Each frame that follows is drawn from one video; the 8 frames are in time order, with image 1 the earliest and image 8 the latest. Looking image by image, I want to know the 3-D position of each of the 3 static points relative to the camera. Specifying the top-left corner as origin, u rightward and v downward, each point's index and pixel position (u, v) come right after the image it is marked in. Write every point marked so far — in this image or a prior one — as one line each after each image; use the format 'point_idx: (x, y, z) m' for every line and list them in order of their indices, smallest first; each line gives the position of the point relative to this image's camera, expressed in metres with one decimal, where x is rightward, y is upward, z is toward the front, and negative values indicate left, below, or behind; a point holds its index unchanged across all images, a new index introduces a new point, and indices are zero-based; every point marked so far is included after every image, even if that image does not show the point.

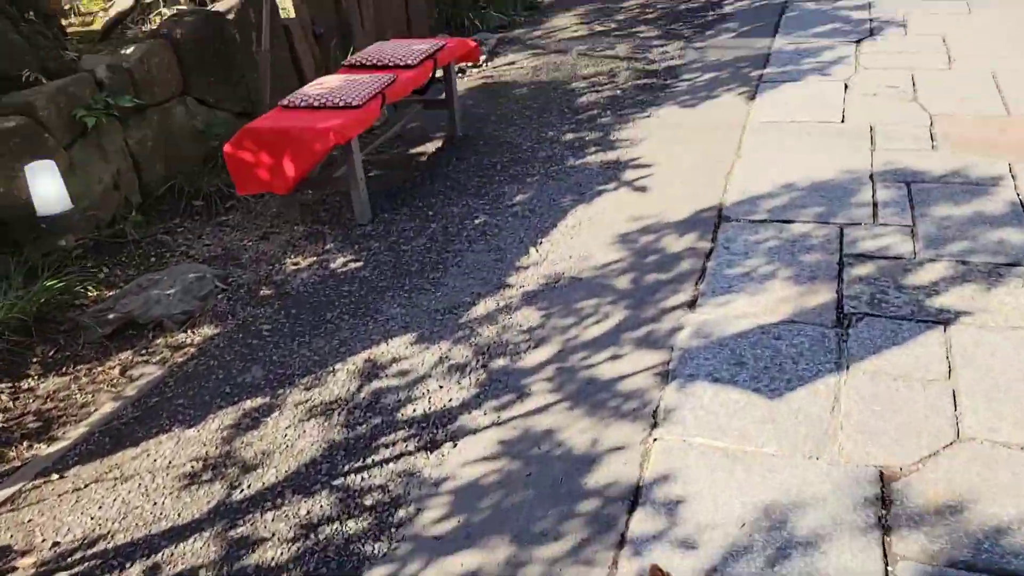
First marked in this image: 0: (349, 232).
0: (-0.8, +0.3, +4.2) m
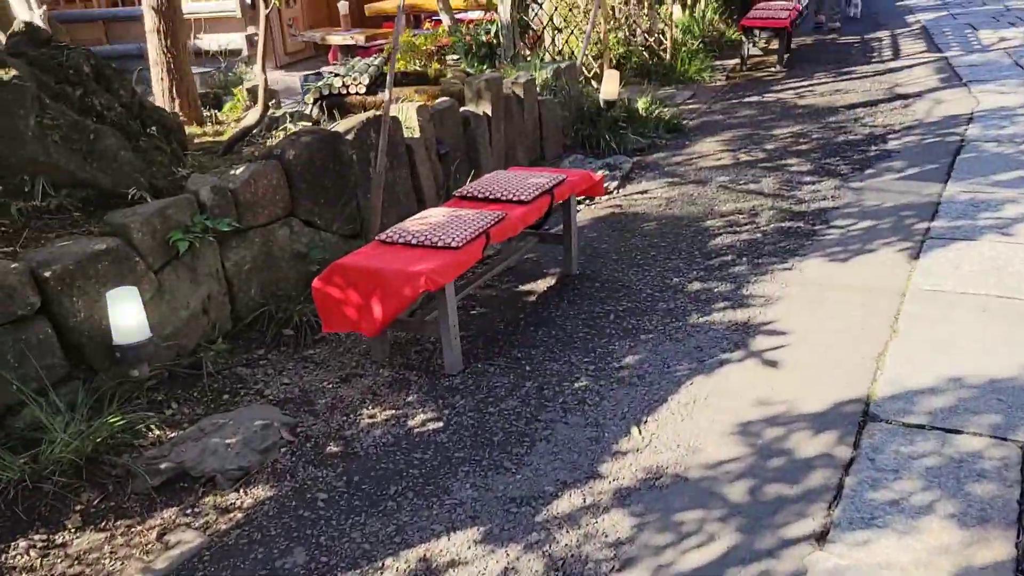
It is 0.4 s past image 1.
0: (-0.3, -0.4, +3.8) m
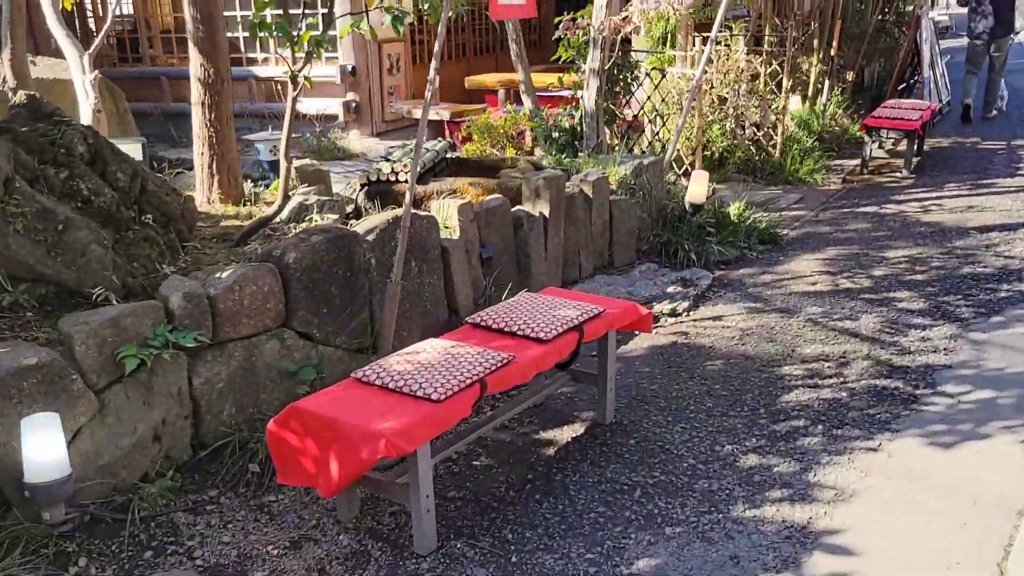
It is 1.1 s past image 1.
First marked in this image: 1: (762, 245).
0: (-0.4, -1.0, +3.1) m
1: (+1.9, +0.3, +6.7) m
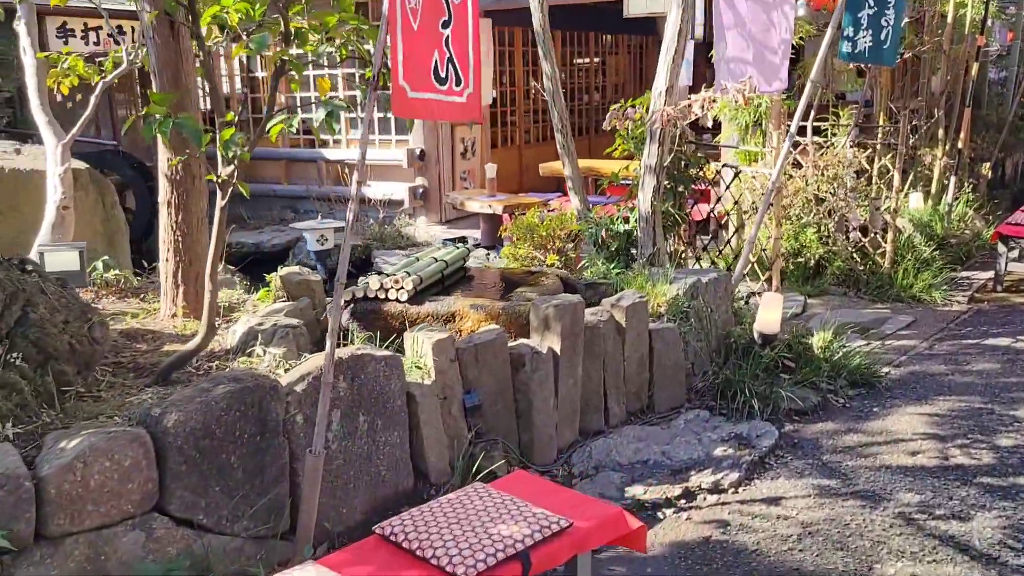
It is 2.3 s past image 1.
0: (-0.8, -1.5, +2.0) m
1: (+2.1, -0.6, +5.4) m
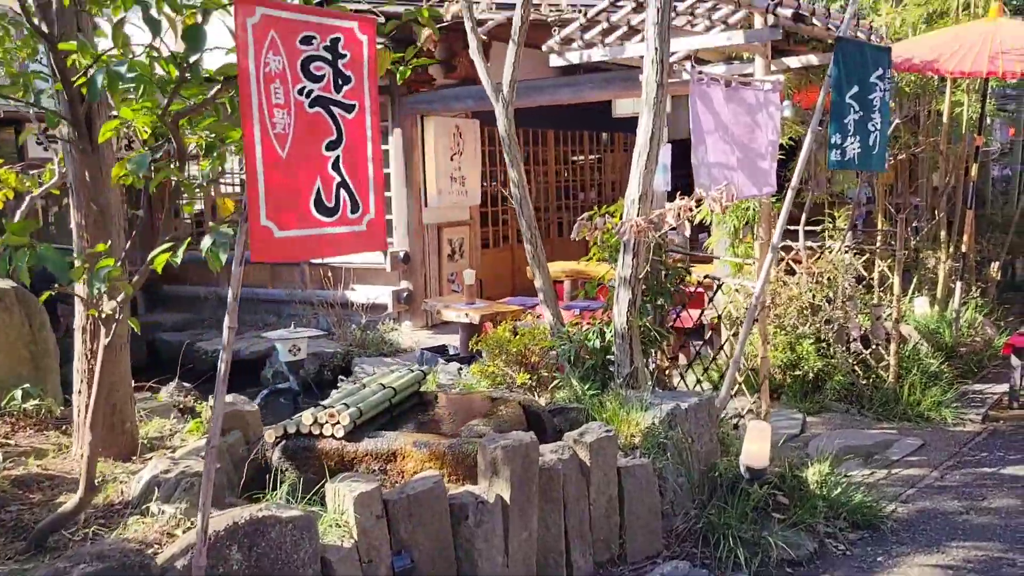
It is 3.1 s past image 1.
0: (-1.1, -1.9, +1.3) m
1: (+1.9, -1.3, +4.7) m
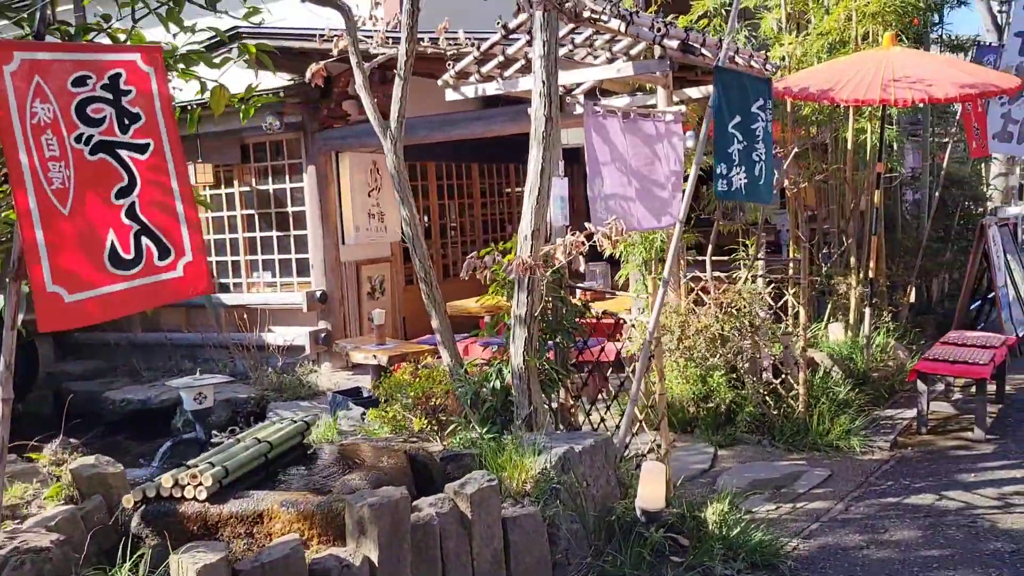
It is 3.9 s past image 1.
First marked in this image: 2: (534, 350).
0: (-1.4, -2.0, +1.0) m
1: (+1.3, -1.5, +4.6) m
2: (+0.1, -0.4, +5.4) m
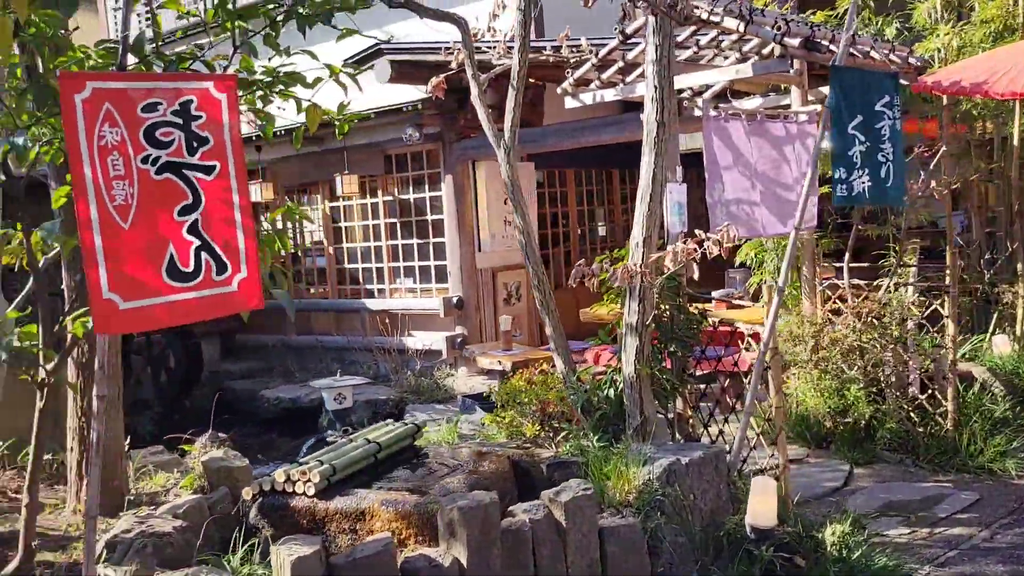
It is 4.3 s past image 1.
0: (-1.5, -2.0, +1.3) m
1: (+1.8, -1.5, +4.3) m
2: (+0.8, -0.4, +5.3) m
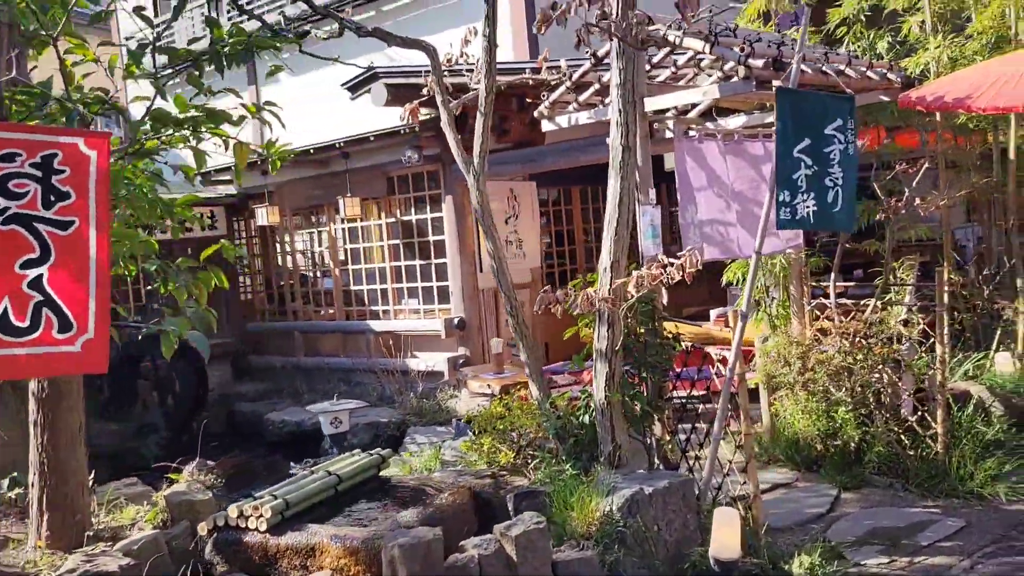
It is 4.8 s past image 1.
0: (-1.8, -2.2, +1.2) m
1: (+1.6, -1.7, +4.2) m
2: (+0.6, -0.6, +5.3) m
